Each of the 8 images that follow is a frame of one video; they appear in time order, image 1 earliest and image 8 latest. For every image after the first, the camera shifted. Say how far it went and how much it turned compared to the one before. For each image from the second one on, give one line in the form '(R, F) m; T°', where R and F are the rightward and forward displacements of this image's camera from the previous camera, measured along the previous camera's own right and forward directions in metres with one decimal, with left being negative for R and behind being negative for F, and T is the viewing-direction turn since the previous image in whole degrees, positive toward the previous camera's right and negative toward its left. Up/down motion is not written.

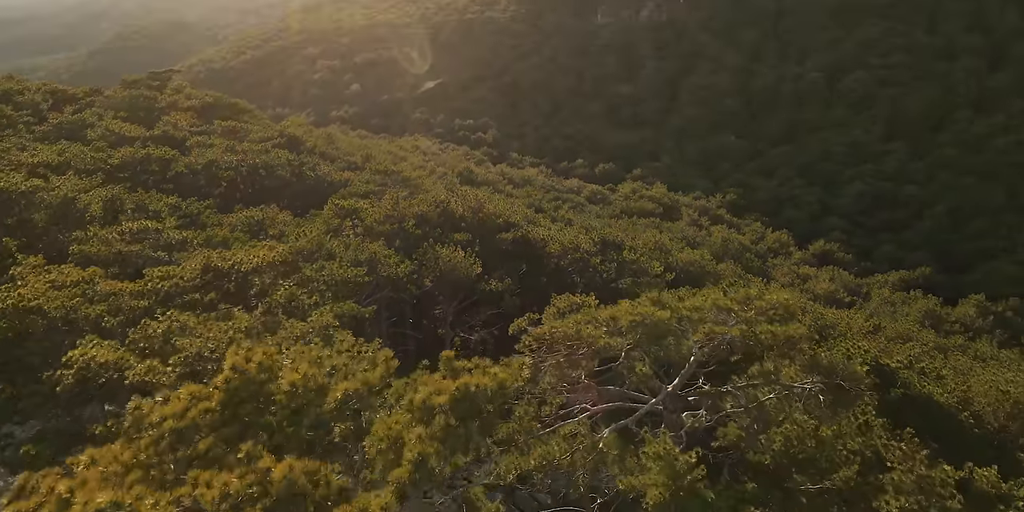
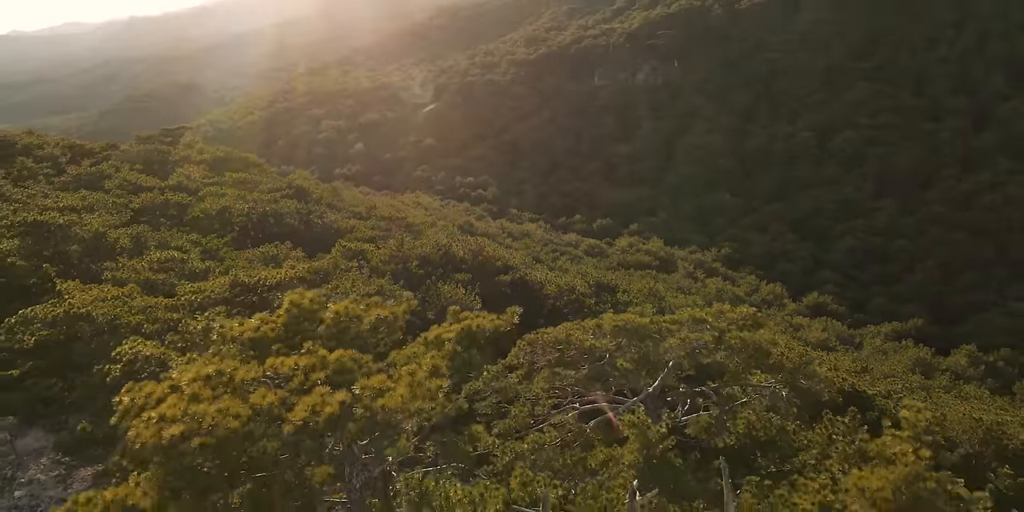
(+1.3, -0.8) m; -2°
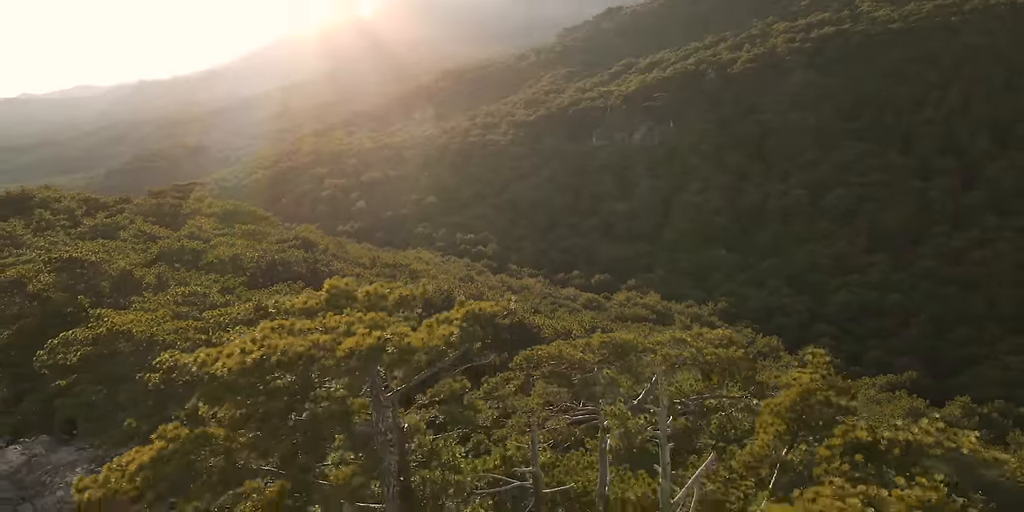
(0.0, -0.5) m; 0°
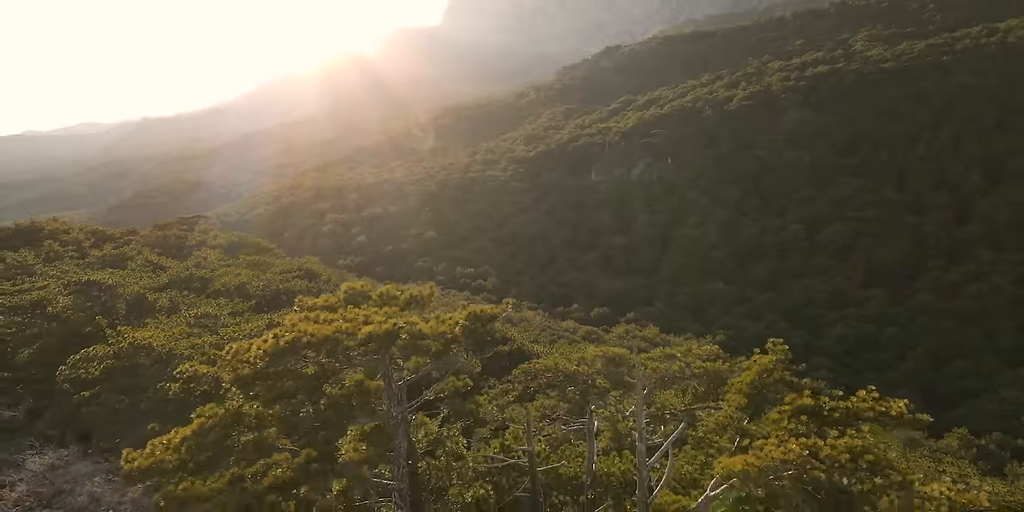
(0.0, -0.3) m; 0°
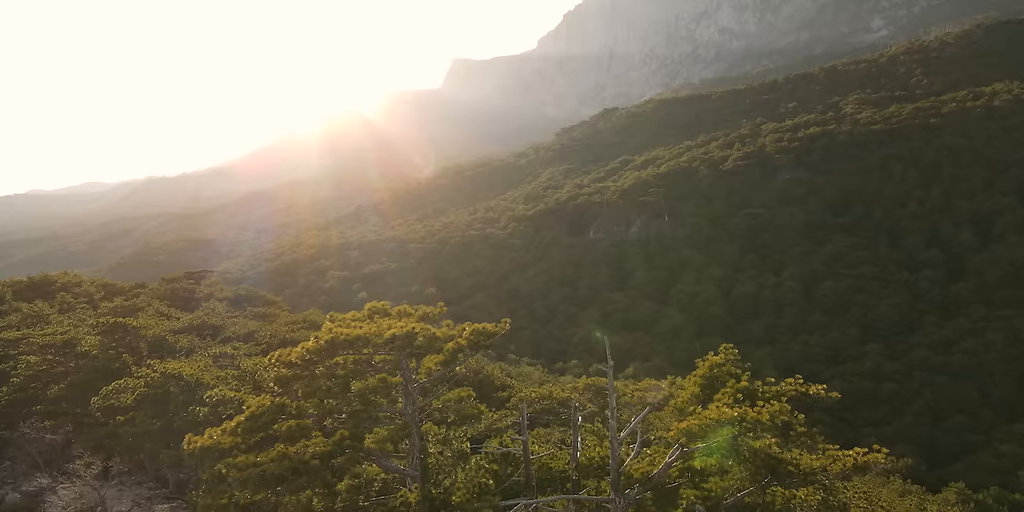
(0.0, -0.5) m; 0°
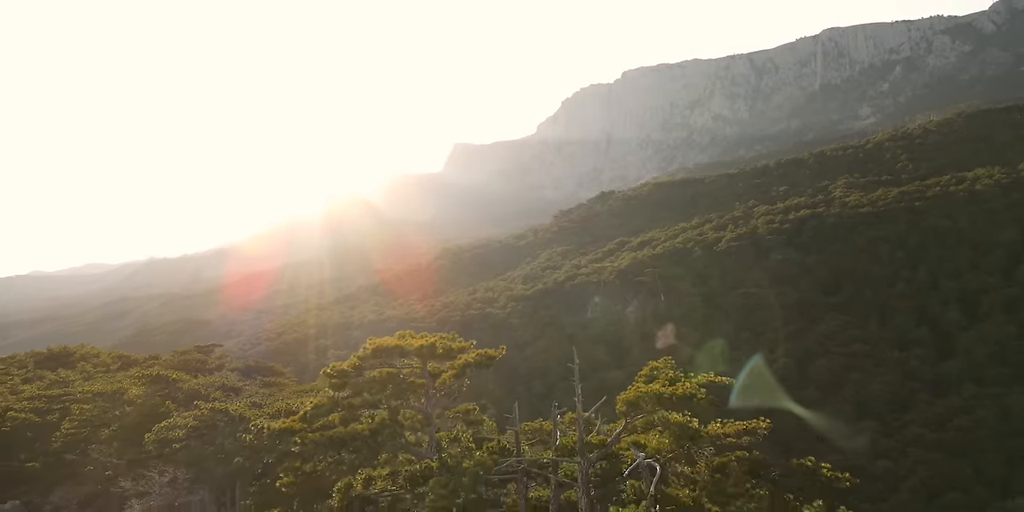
(0.0, -1.1) m; 0°
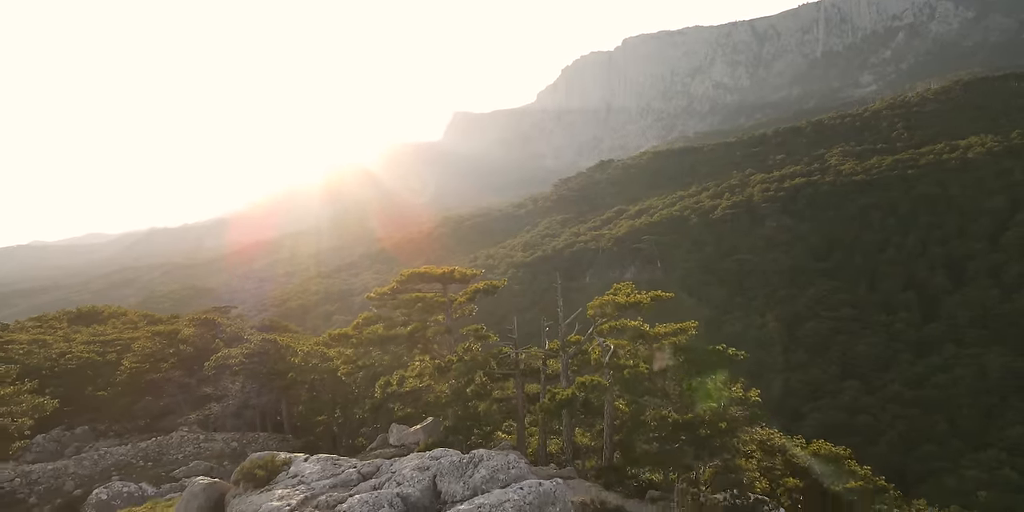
(0.0, -1.3) m; 0°
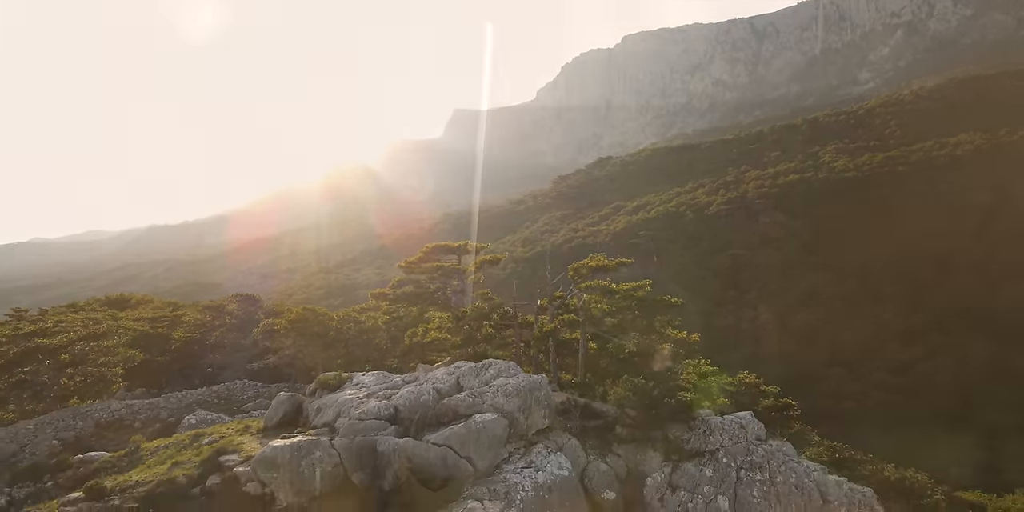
(0.0, -1.5) m; 0°
